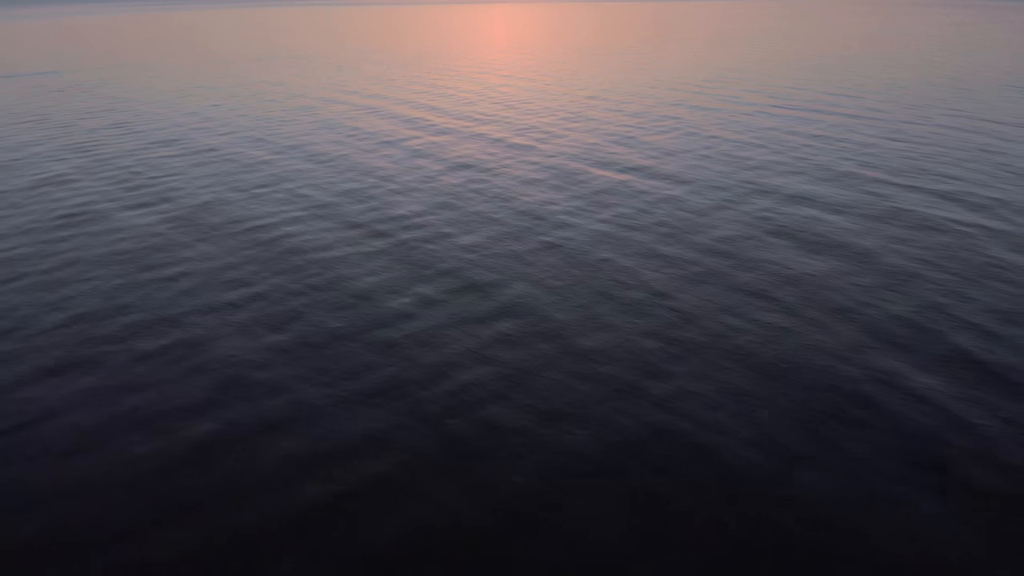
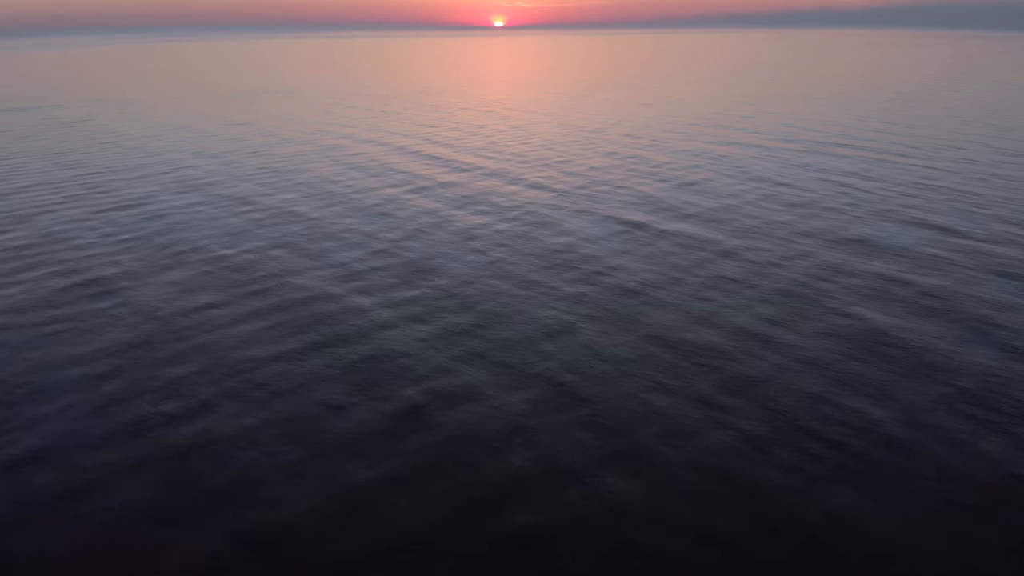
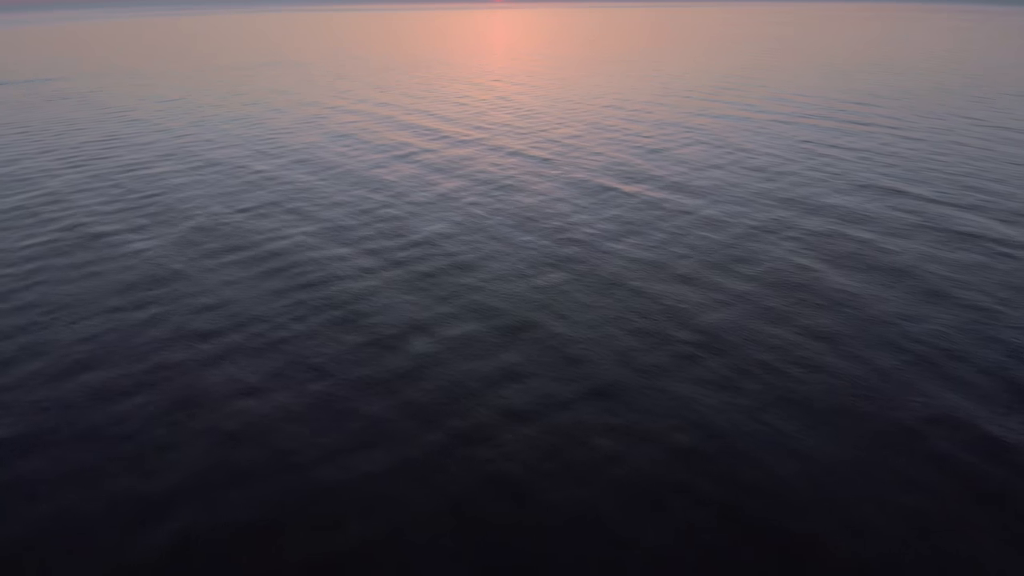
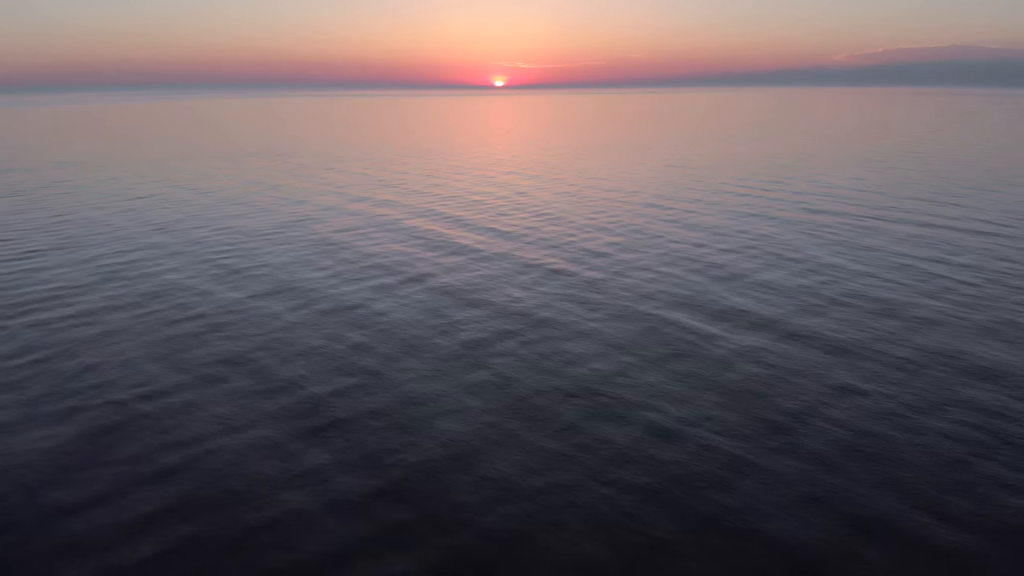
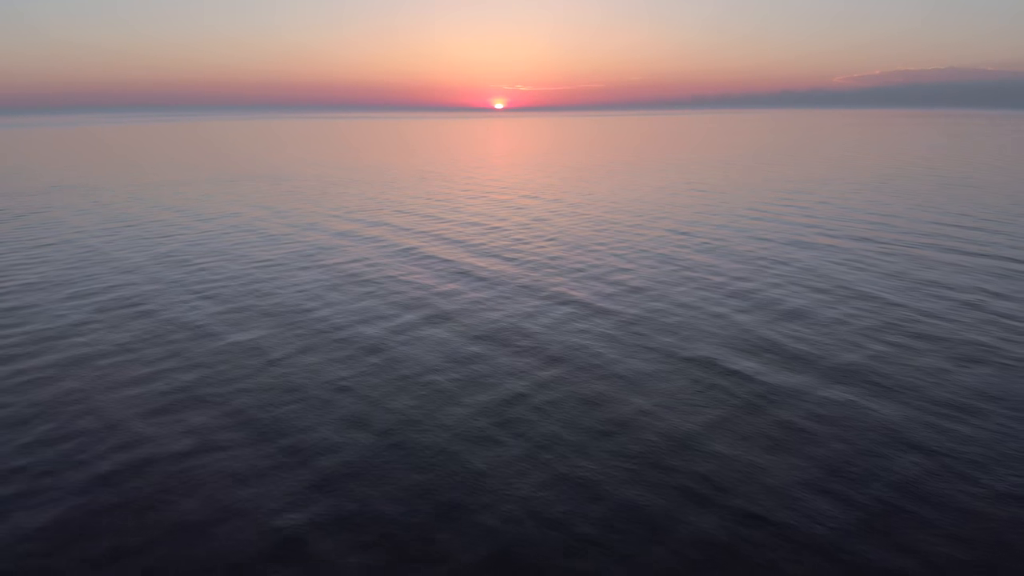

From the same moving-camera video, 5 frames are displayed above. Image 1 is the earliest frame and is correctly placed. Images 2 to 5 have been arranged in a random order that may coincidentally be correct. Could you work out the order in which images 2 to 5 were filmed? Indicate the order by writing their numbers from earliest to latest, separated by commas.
3, 2, 4, 5
